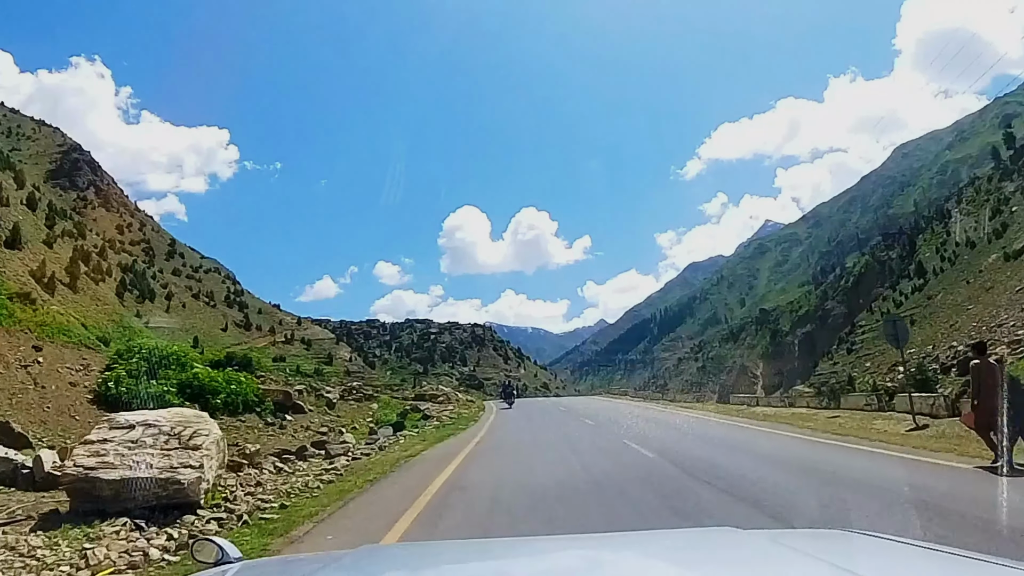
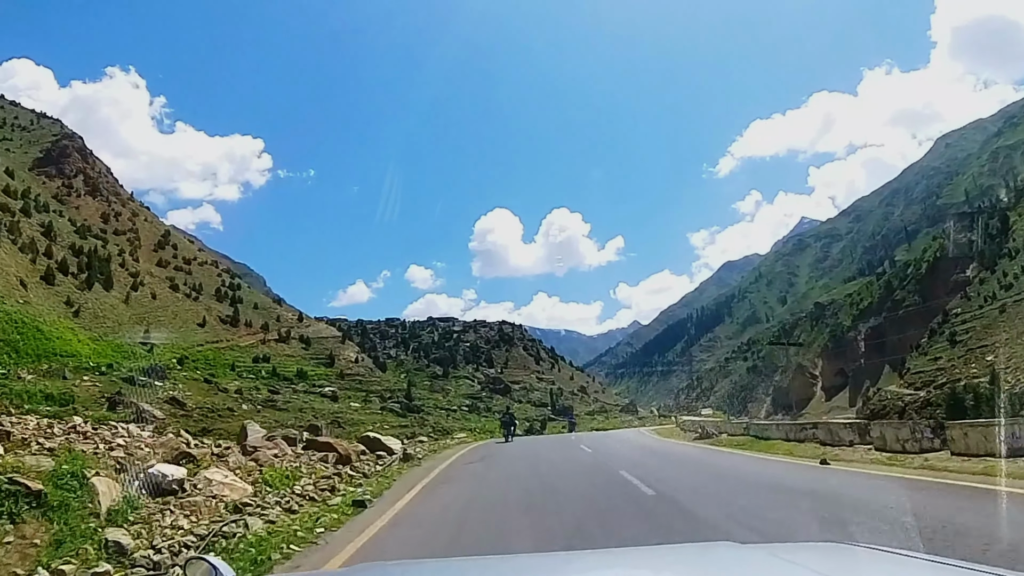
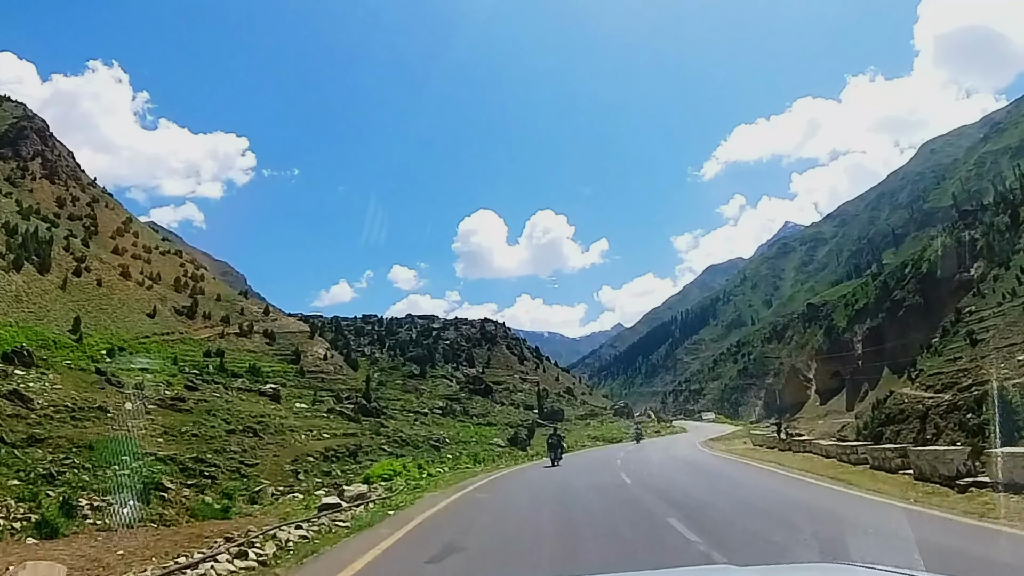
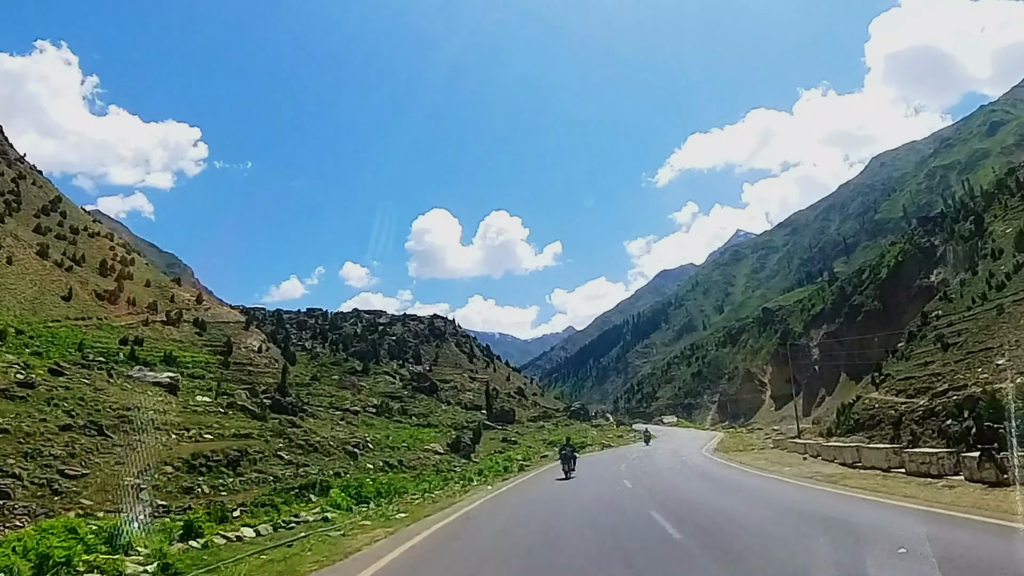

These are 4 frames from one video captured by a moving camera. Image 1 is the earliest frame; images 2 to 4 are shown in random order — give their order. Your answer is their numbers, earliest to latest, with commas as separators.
2, 3, 4
